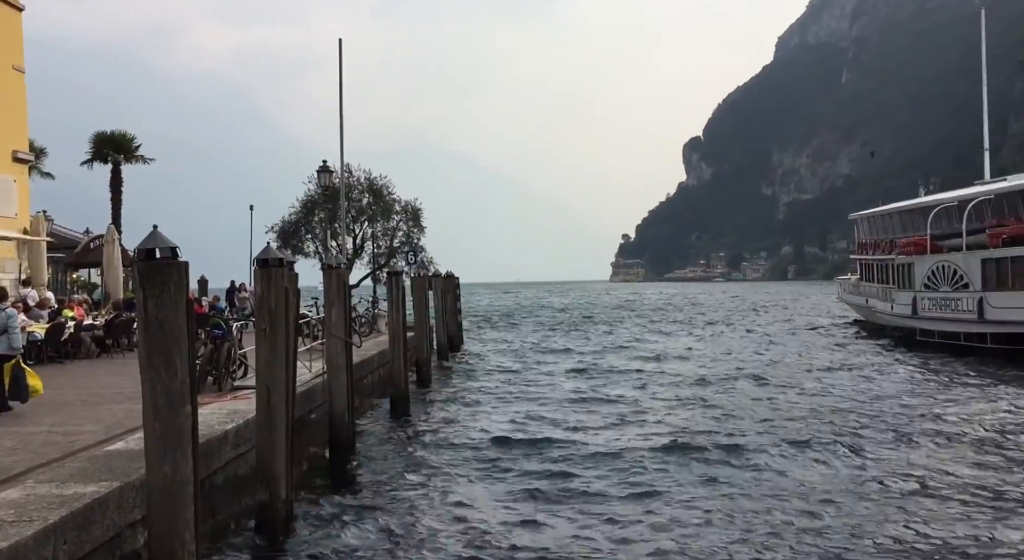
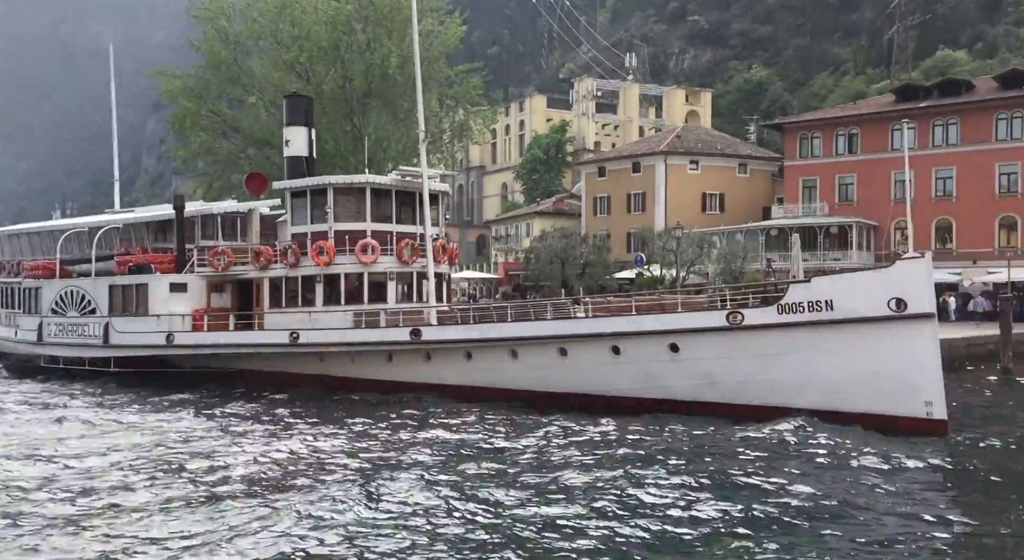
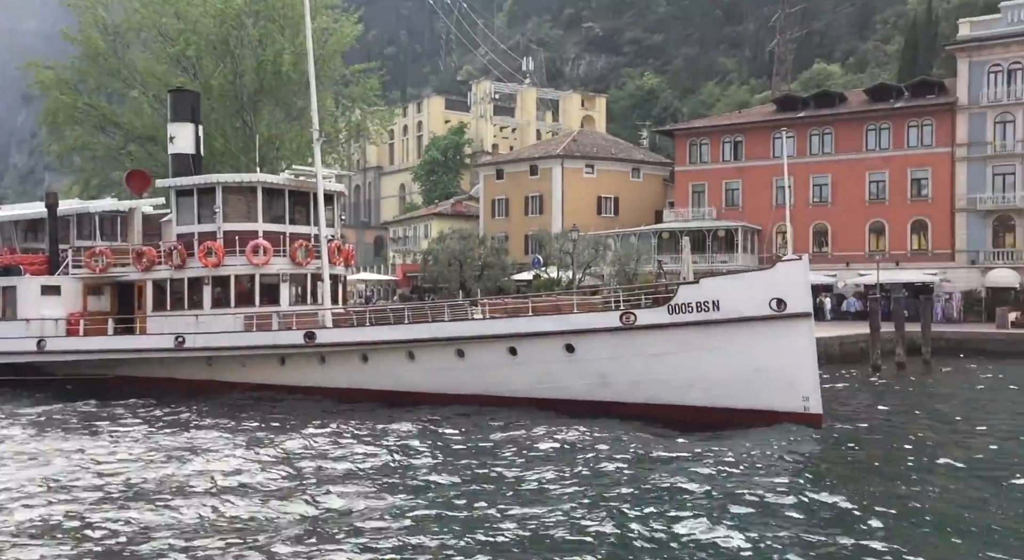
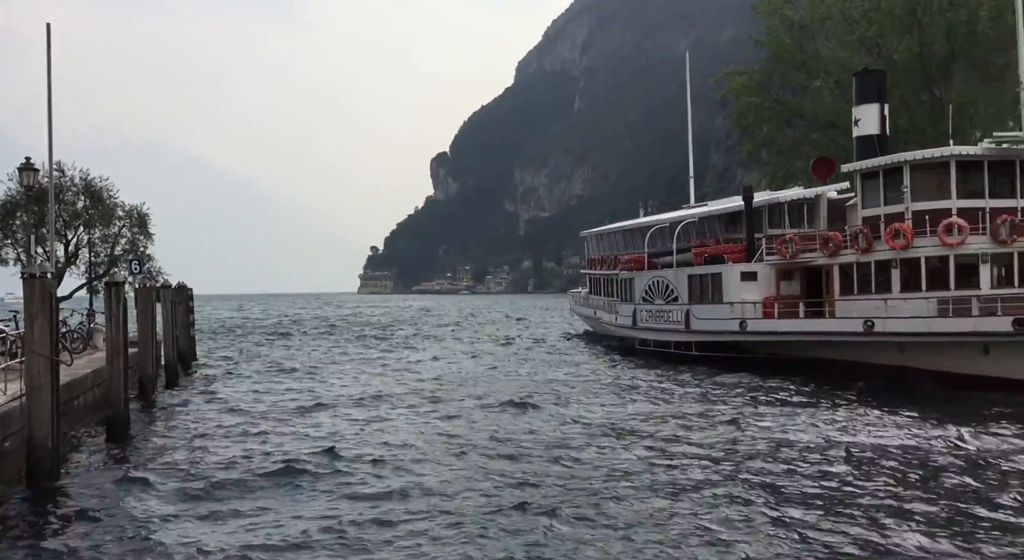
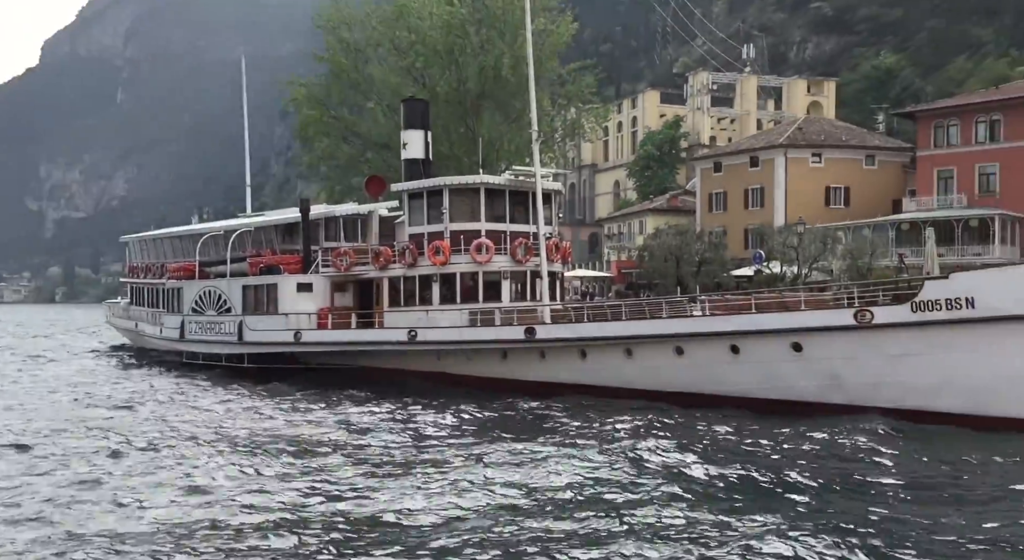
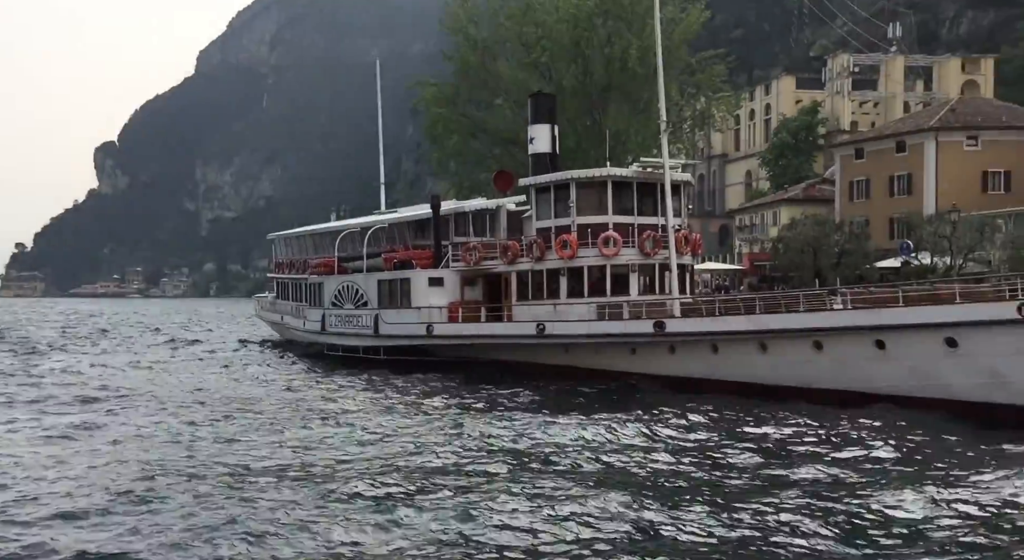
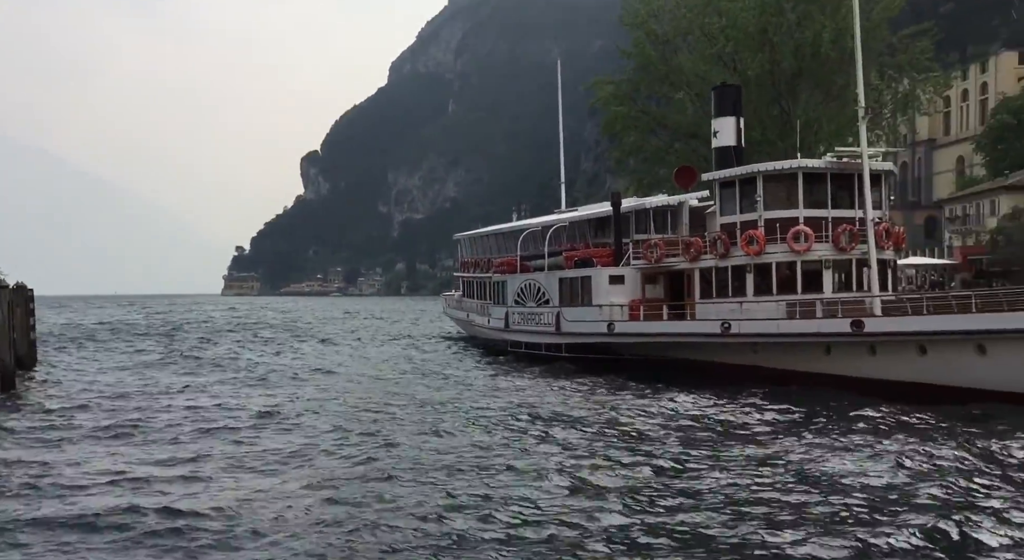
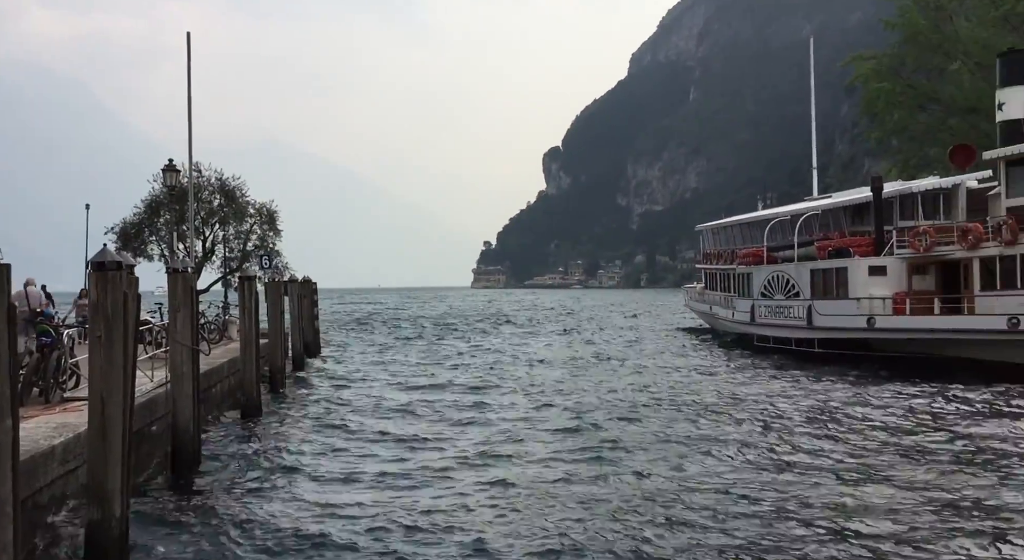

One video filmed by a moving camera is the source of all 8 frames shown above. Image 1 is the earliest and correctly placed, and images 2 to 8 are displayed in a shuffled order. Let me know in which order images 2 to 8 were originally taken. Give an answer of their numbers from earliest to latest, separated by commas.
8, 4, 7, 6, 5, 2, 3
